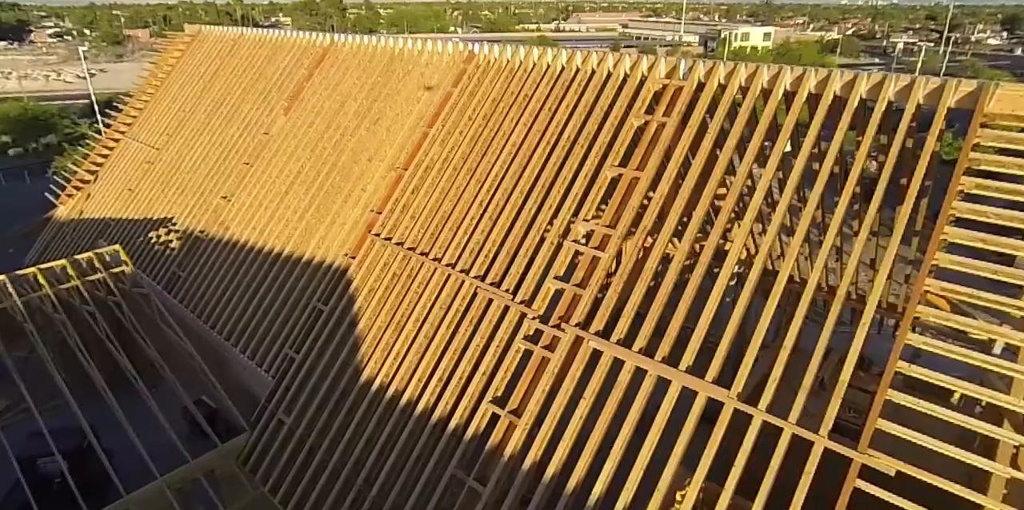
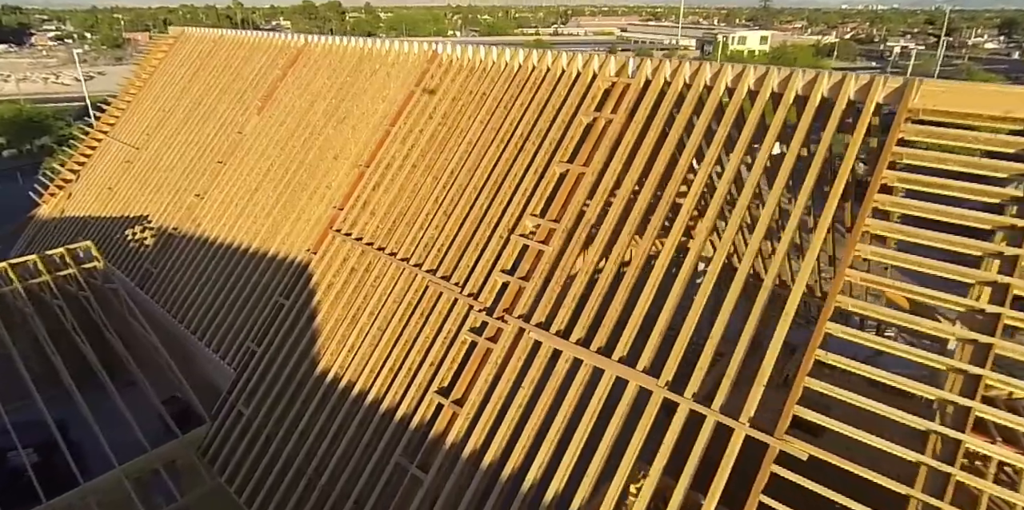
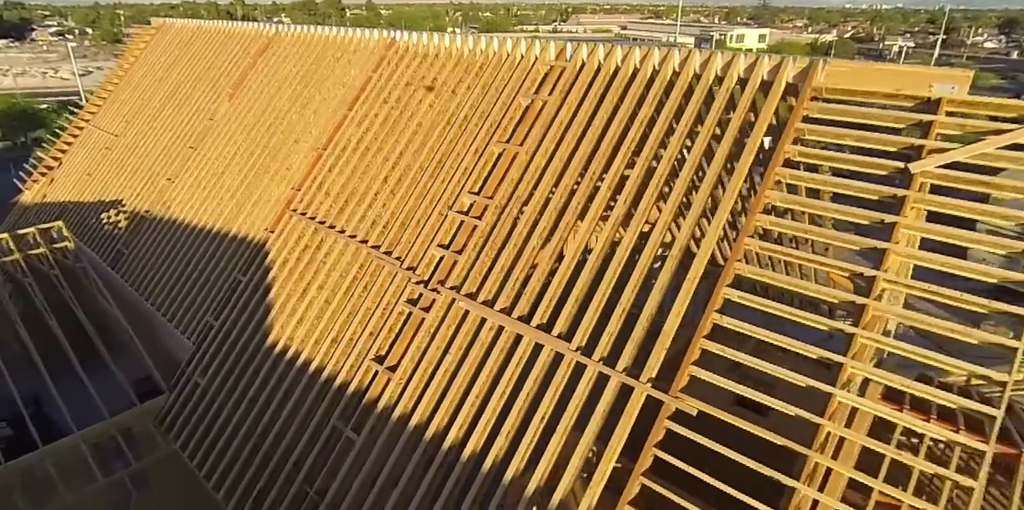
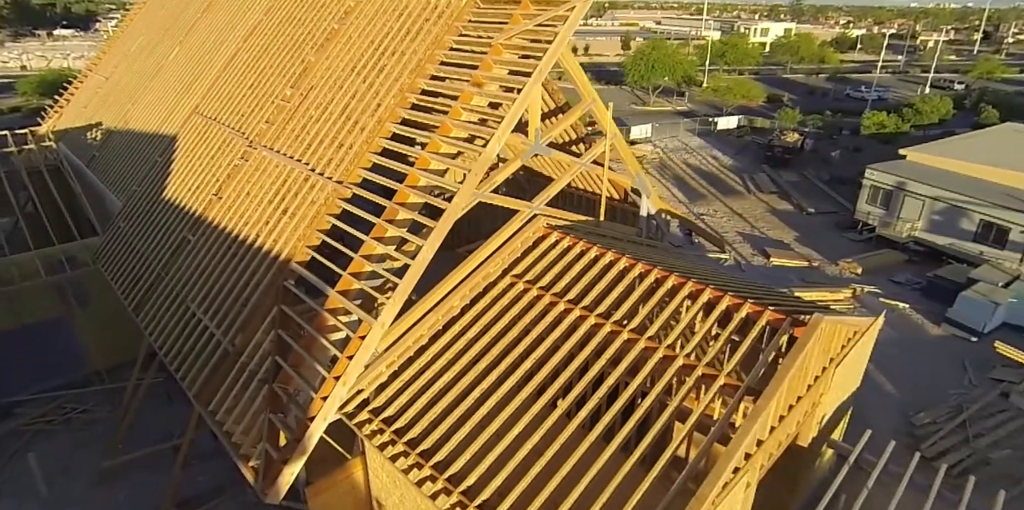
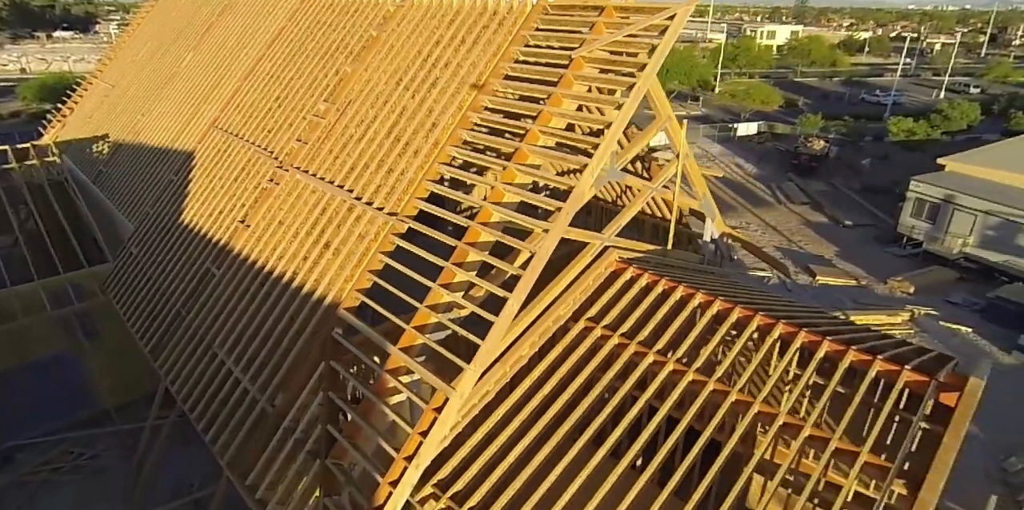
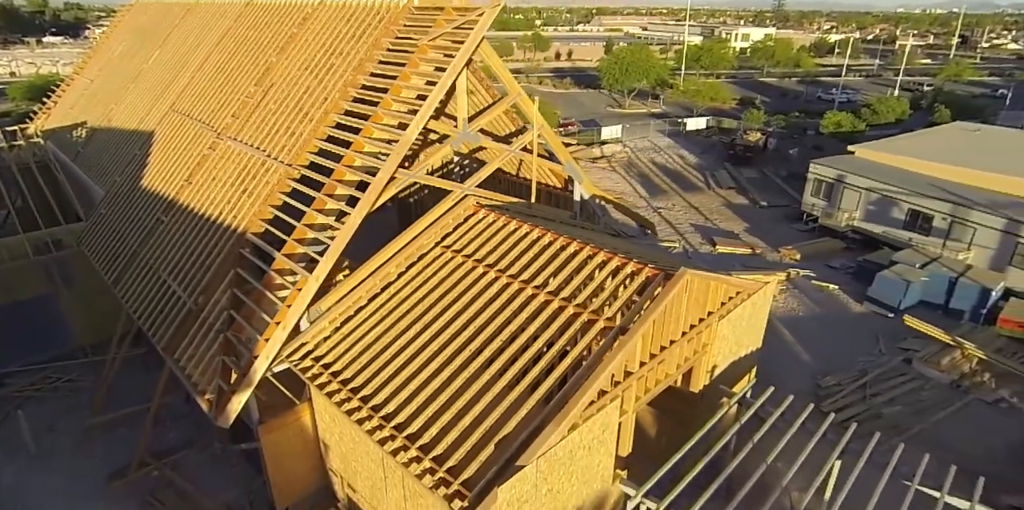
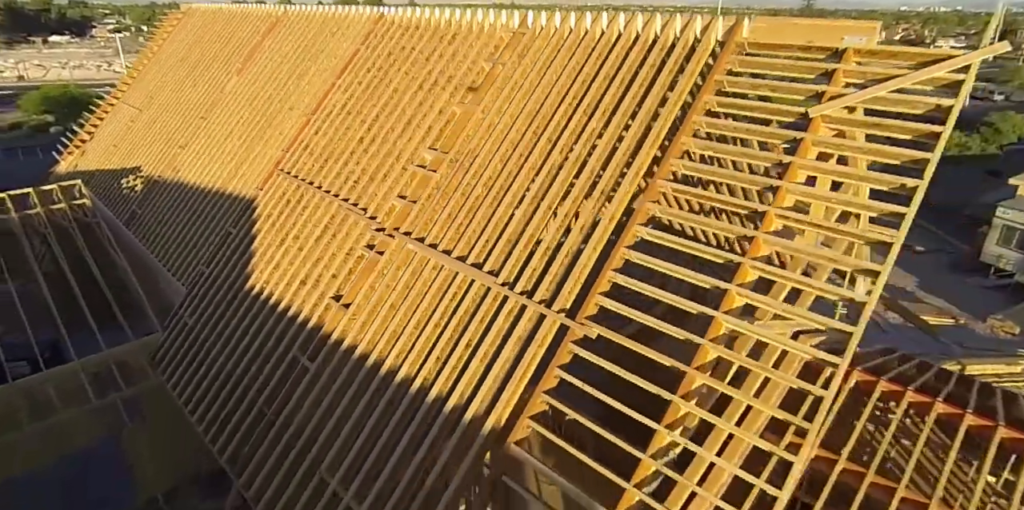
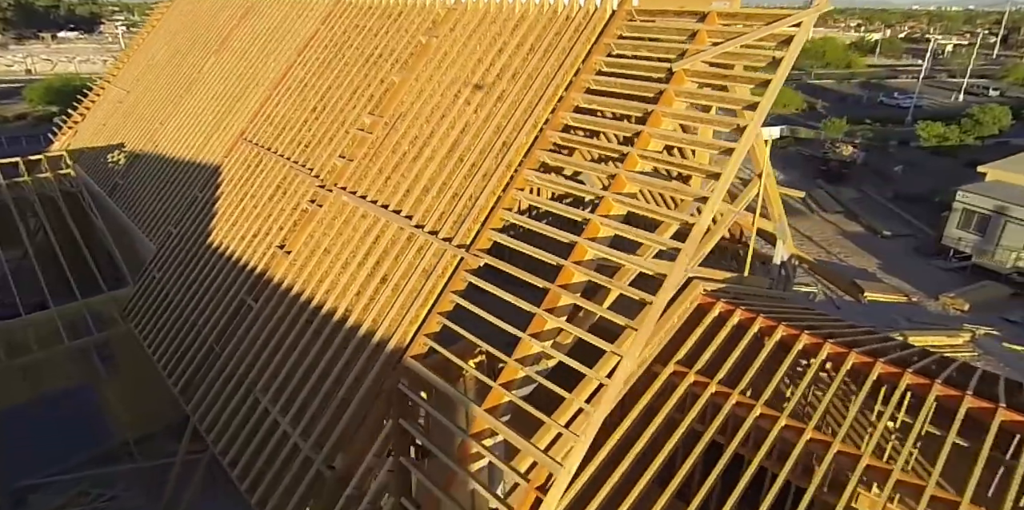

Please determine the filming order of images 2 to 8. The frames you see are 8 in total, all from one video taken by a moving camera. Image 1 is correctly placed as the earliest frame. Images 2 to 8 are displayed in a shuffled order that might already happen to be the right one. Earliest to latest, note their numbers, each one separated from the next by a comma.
2, 3, 7, 8, 5, 4, 6
